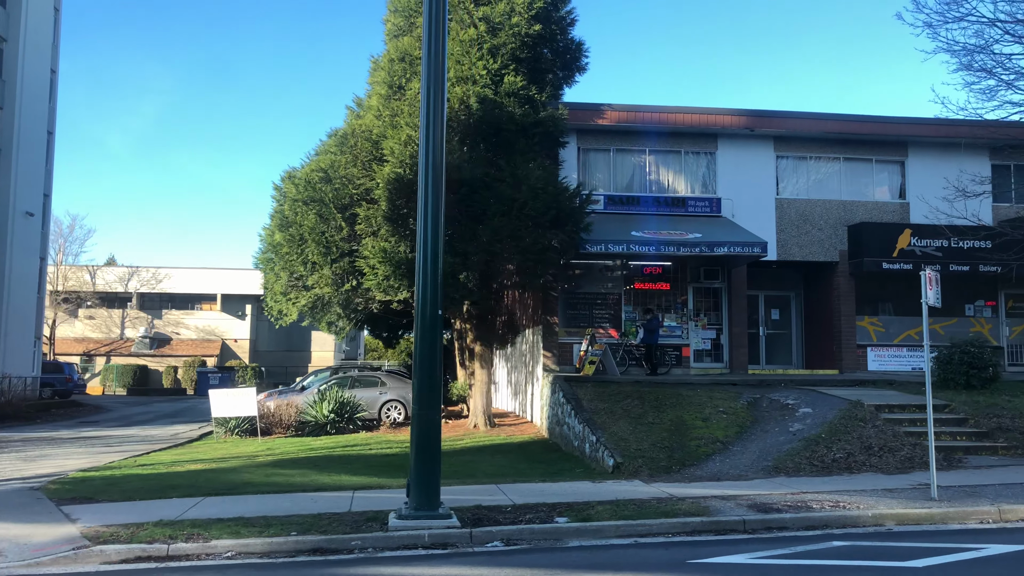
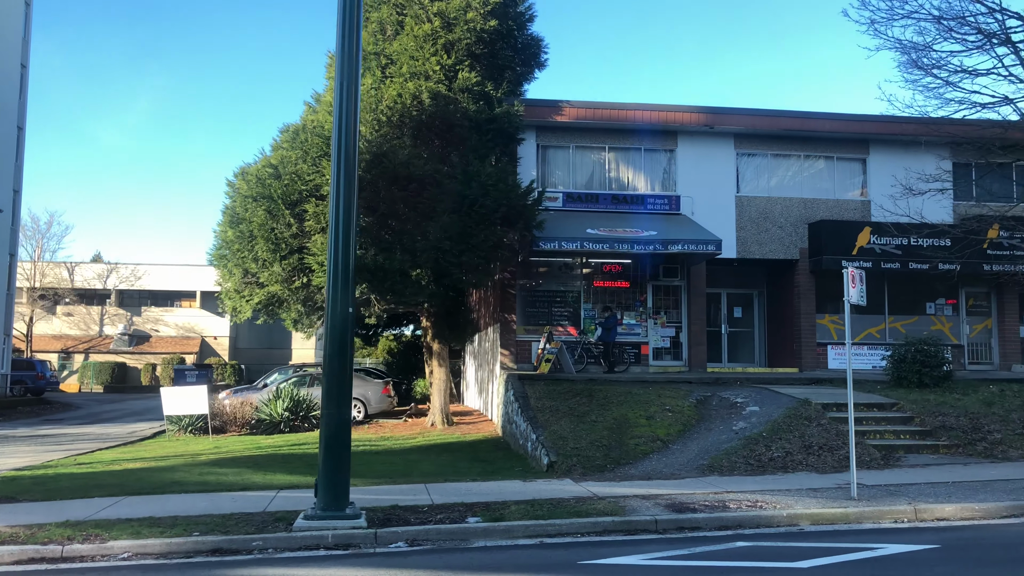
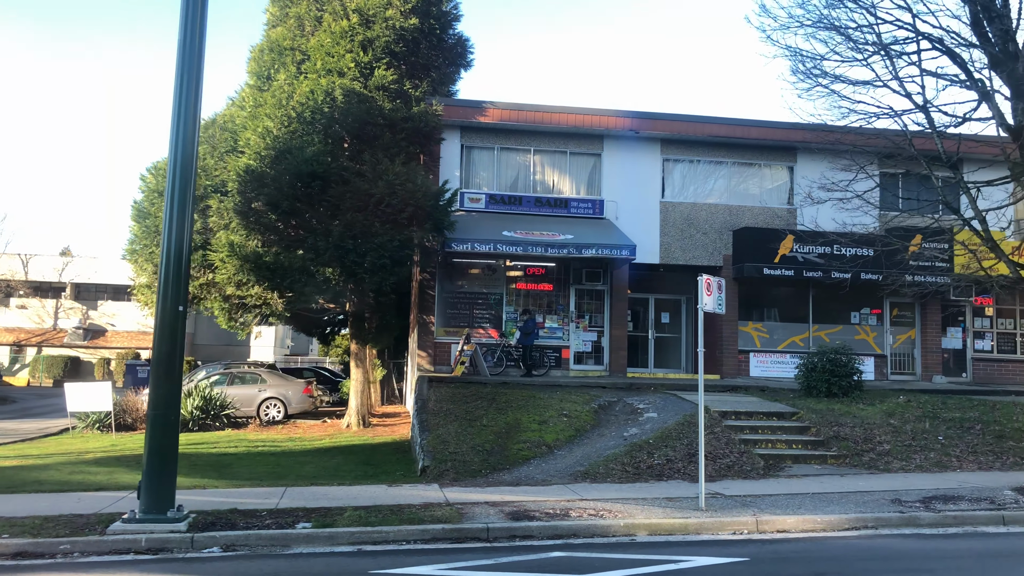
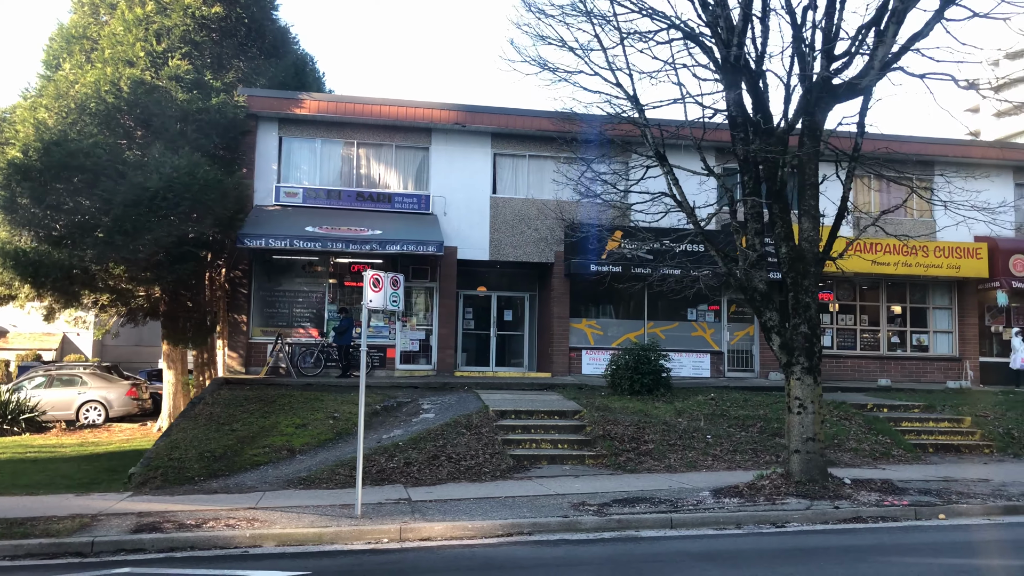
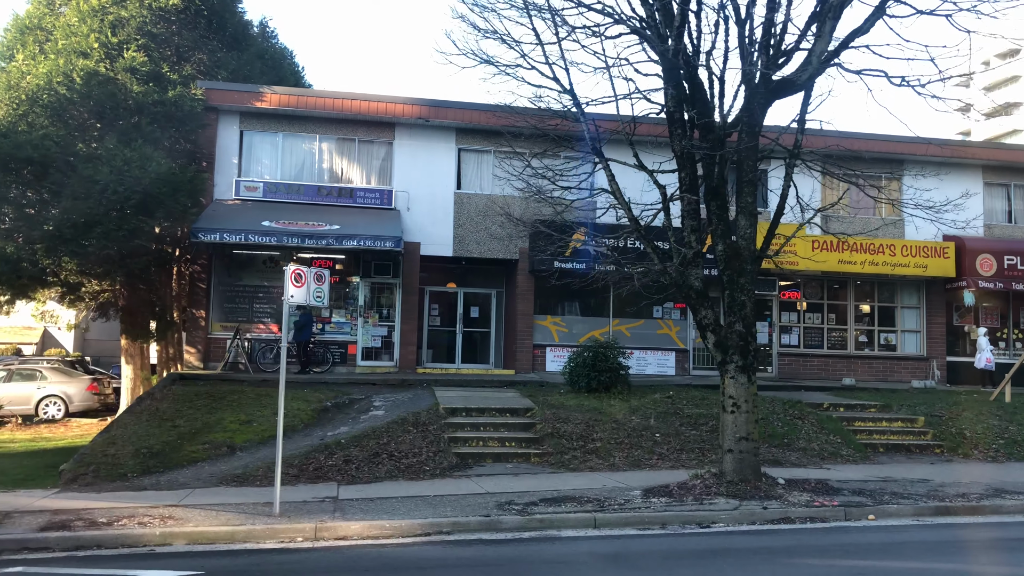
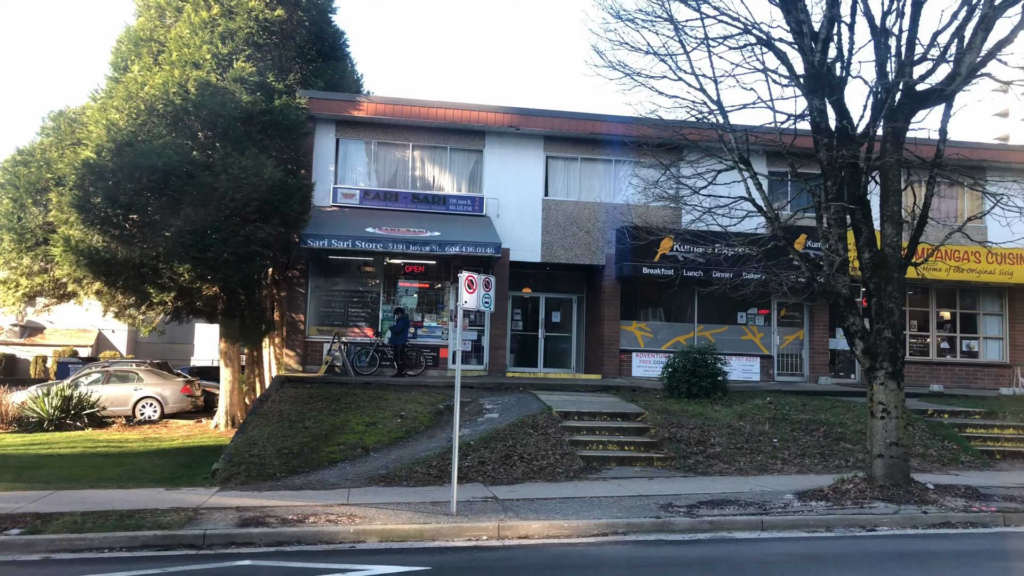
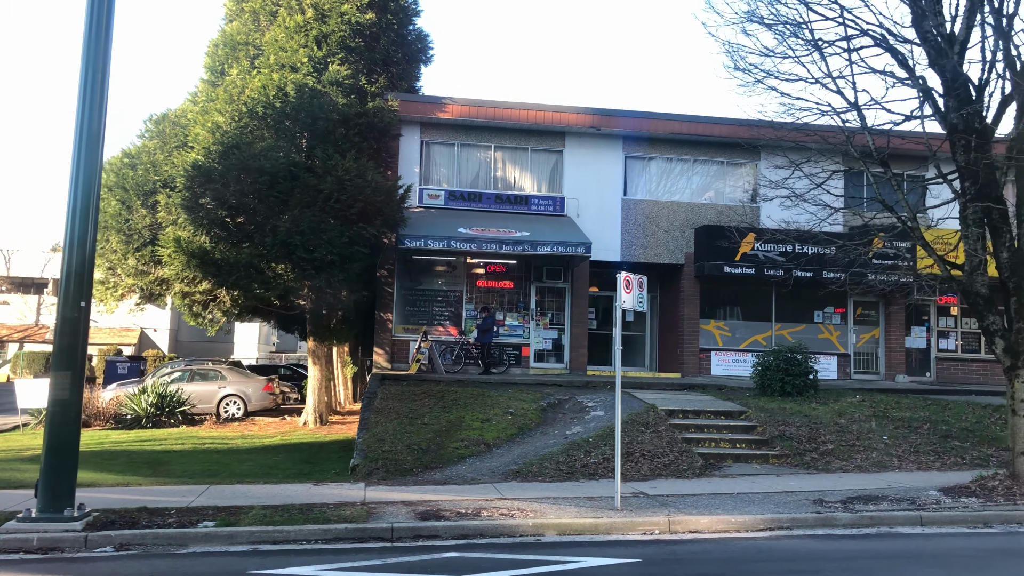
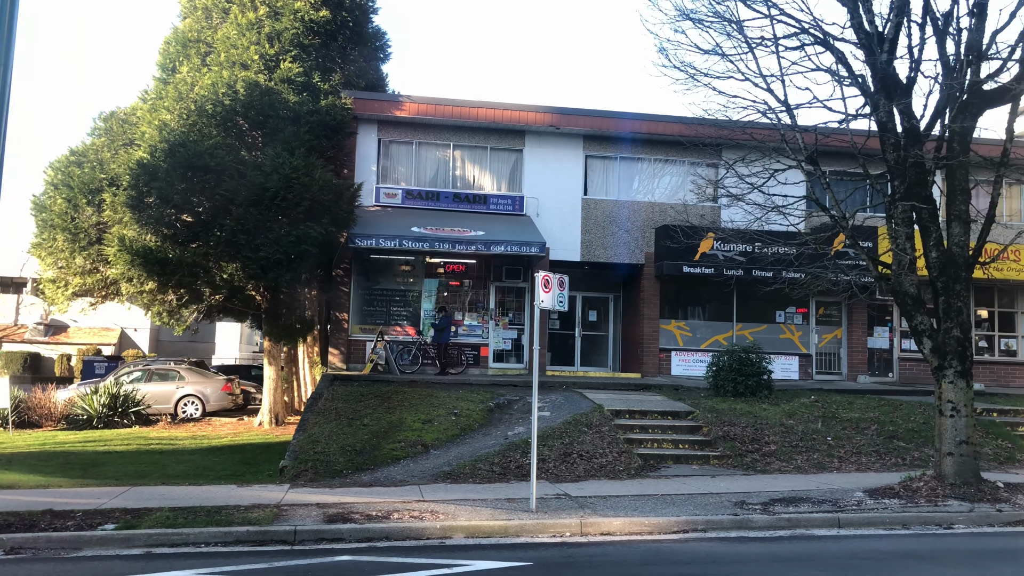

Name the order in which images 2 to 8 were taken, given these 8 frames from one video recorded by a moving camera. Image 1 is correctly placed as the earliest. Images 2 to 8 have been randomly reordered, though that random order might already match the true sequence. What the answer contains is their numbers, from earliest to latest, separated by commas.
2, 3, 7, 8, 6, 4, 5
